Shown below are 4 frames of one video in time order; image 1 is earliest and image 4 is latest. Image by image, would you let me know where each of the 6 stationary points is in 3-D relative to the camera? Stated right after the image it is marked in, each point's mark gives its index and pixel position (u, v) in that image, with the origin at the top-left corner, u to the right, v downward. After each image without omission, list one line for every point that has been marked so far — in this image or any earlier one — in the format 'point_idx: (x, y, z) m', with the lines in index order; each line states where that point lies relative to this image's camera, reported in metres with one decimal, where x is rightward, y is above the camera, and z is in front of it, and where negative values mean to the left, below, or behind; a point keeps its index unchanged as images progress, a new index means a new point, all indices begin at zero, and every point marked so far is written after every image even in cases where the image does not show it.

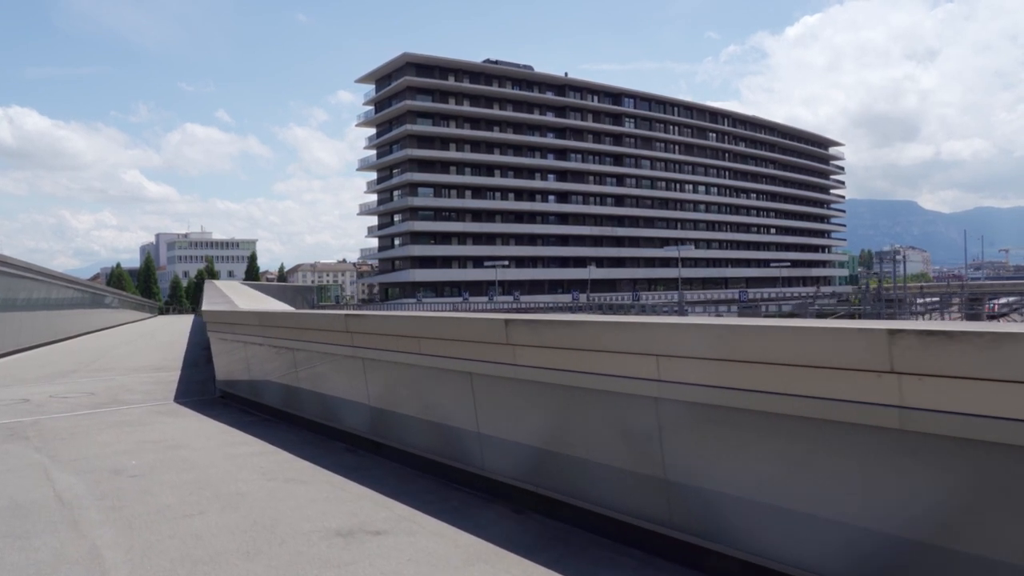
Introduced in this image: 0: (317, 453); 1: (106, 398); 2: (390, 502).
0: (-2.0, -1.7, +7.5) m
1: (-6.5, -1.8, +12.0) m
2: (-0.9, -1.6, +5.7) m
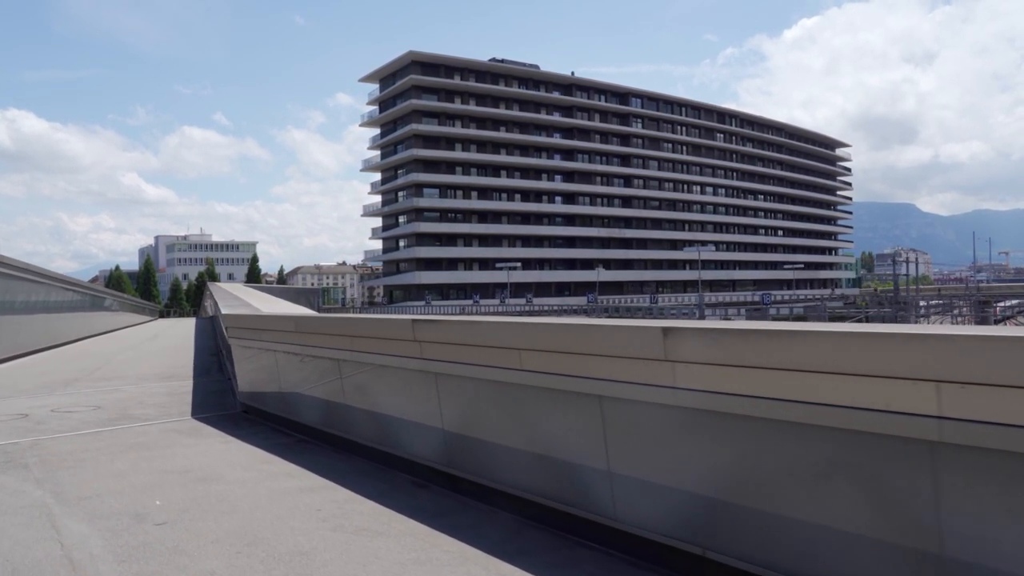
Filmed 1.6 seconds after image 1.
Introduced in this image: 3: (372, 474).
0: (-1.1, -1.7, +6.2) m
1: (-5.6, -1.8, +10.6) m
2: (-0.1, -1.6, +4.3) m
3: (-1.3, -1.7, +6.7) m
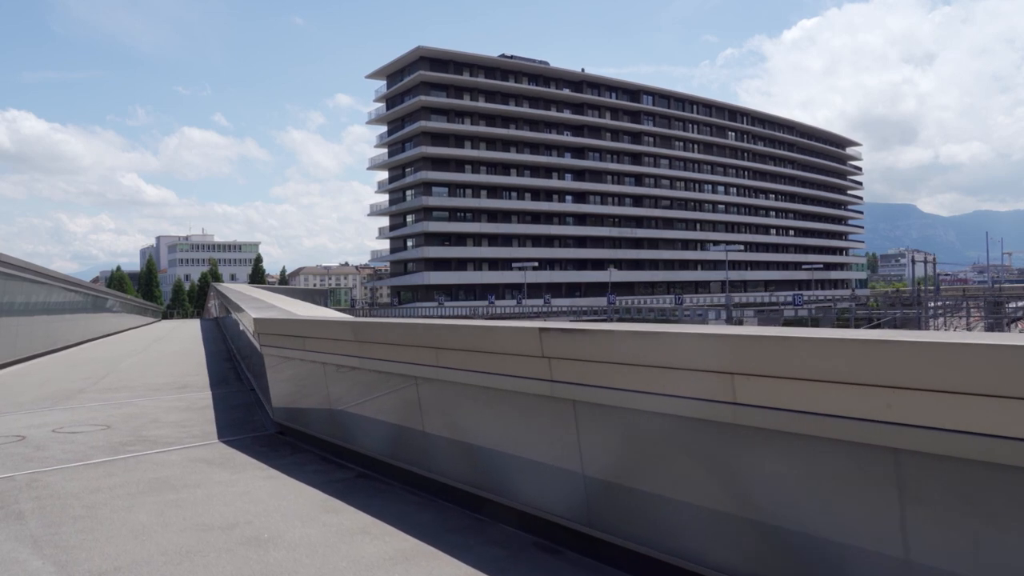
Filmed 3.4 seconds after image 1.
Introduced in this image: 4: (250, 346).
0: (-0.1, -1.6, +4.6) m
1: (-4.6, -1.8, +9.0) m
2: (+1.0, -1.6, +2.7) m
3: (-0.3, -1.6, +5.1) m
4: (-5.1, -1.1, +14.4) m
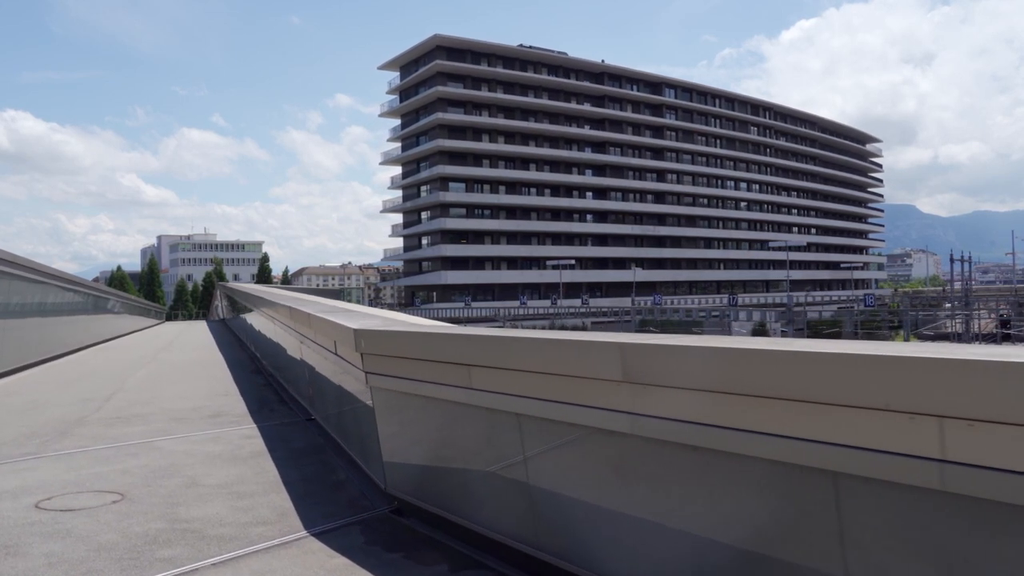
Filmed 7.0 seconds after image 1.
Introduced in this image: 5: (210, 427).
0: (+1.9, -1.6, +1.2) m
1: (-2.7, -1.7, +5.6) m
2: (+2.9, -1.5, -0.7) m
3: (+1.7, -1.6, +1.7) m
4: (-3.1, -1.1, +11.0) m
5: (-3.9, -1.8, +9.6) m
